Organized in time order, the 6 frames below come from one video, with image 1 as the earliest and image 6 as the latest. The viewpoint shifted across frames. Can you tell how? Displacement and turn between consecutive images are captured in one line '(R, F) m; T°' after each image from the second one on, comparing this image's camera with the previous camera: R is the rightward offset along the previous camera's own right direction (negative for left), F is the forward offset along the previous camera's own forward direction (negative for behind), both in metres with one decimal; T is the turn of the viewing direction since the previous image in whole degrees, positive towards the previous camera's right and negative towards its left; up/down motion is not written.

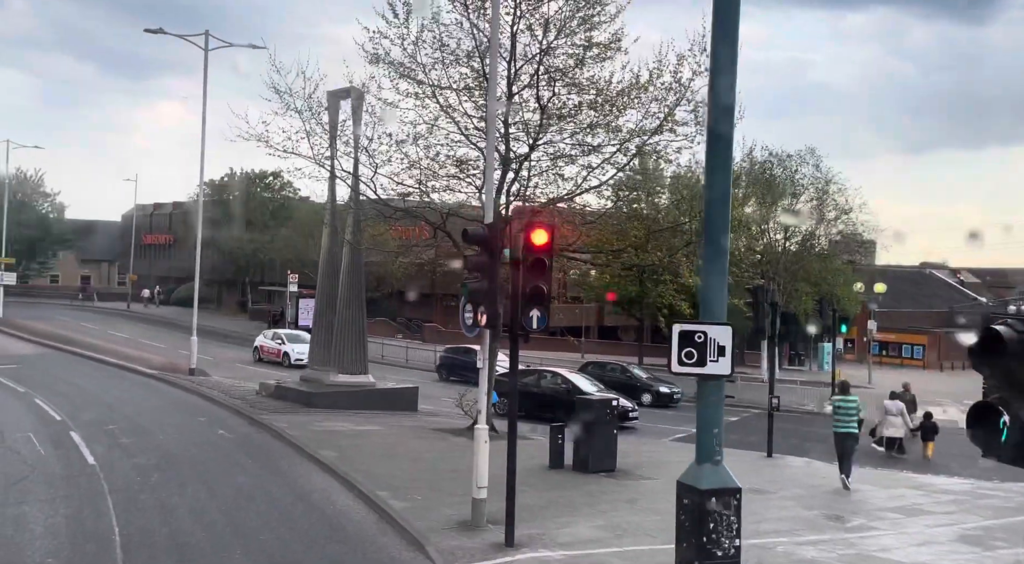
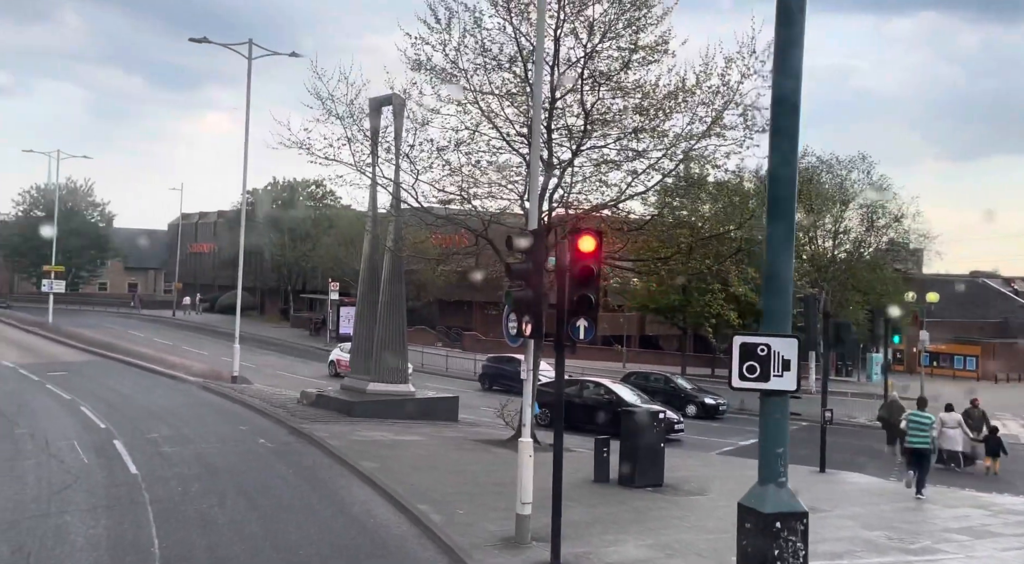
(-0.1, +0.3) m; -3°
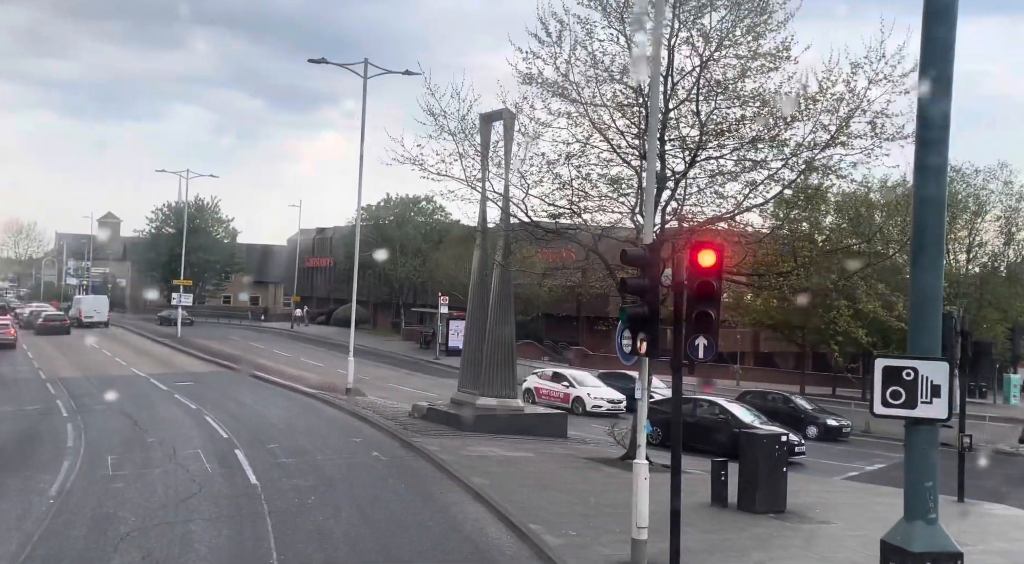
(-0.1, +0.2) m; -7°
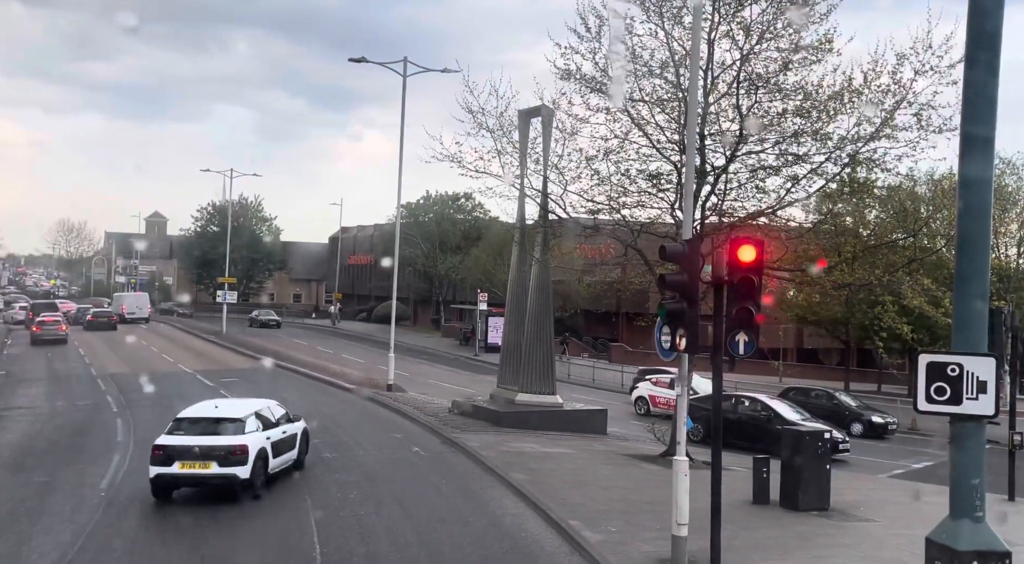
(0.0, 0.0) m; -3°
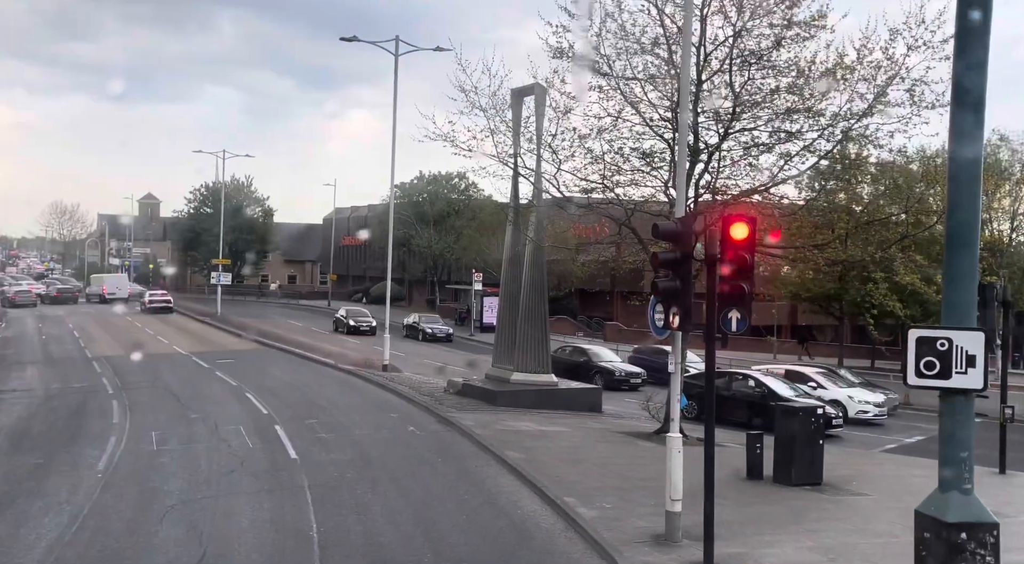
(0.0, 0.0) m; 0°
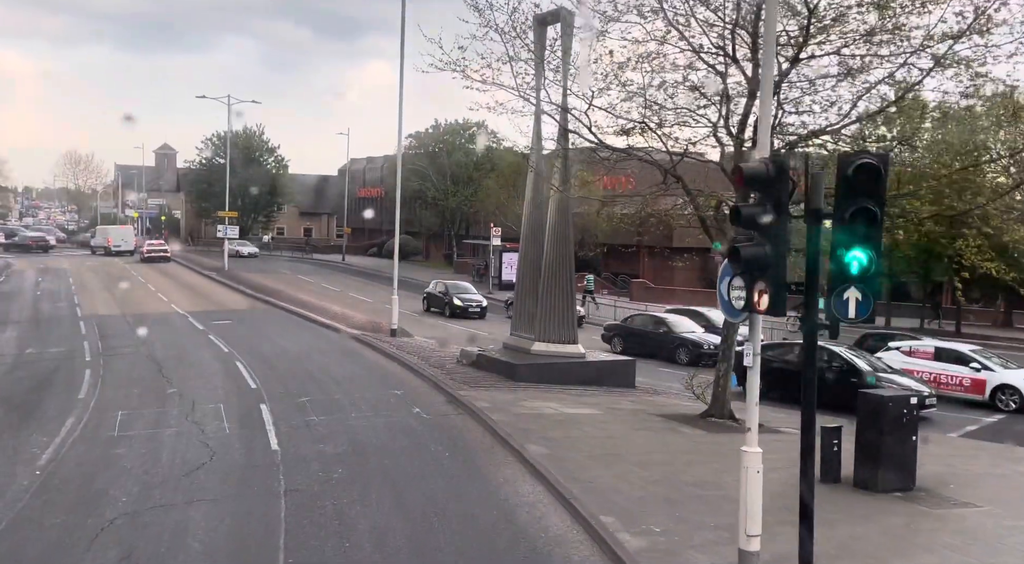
(0.0, +2.5) m; -1°
